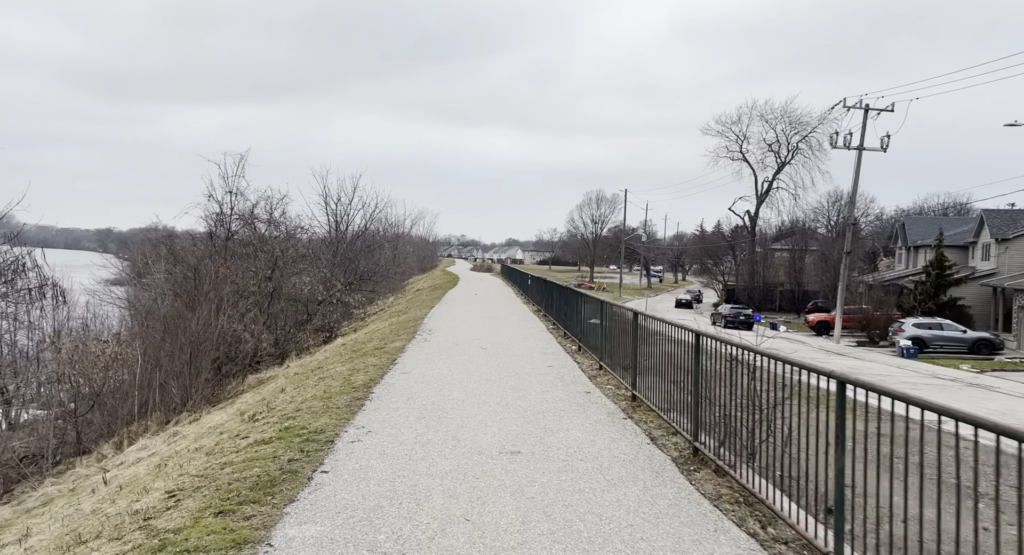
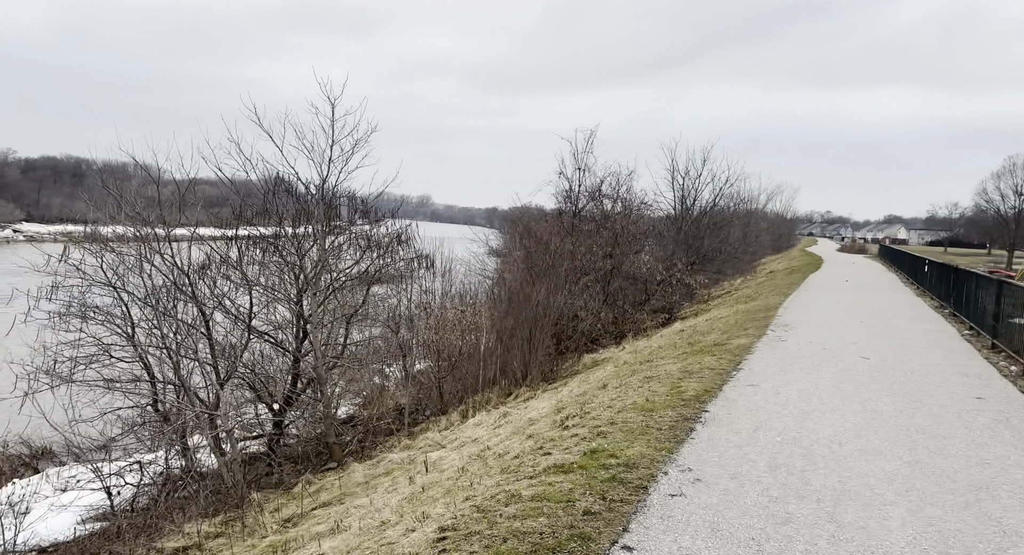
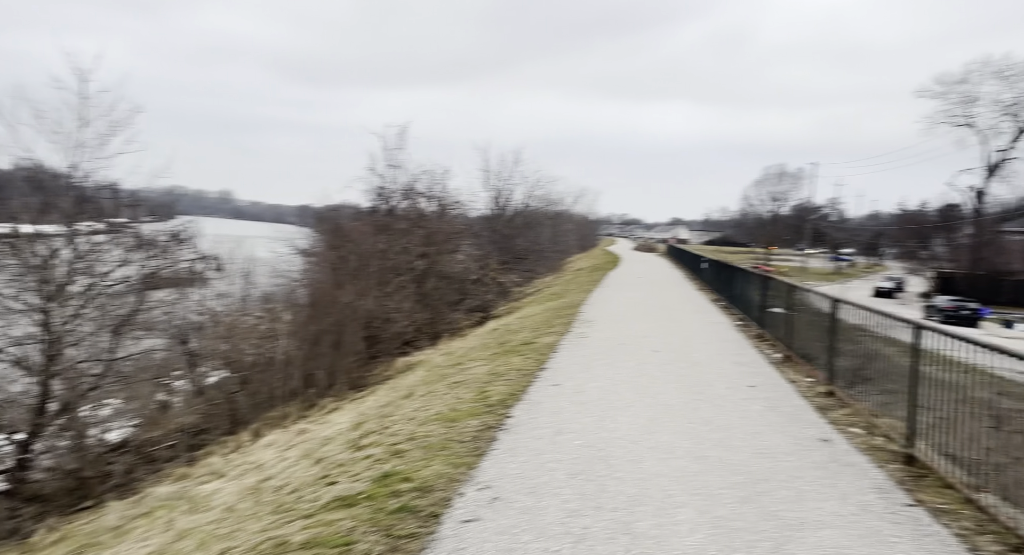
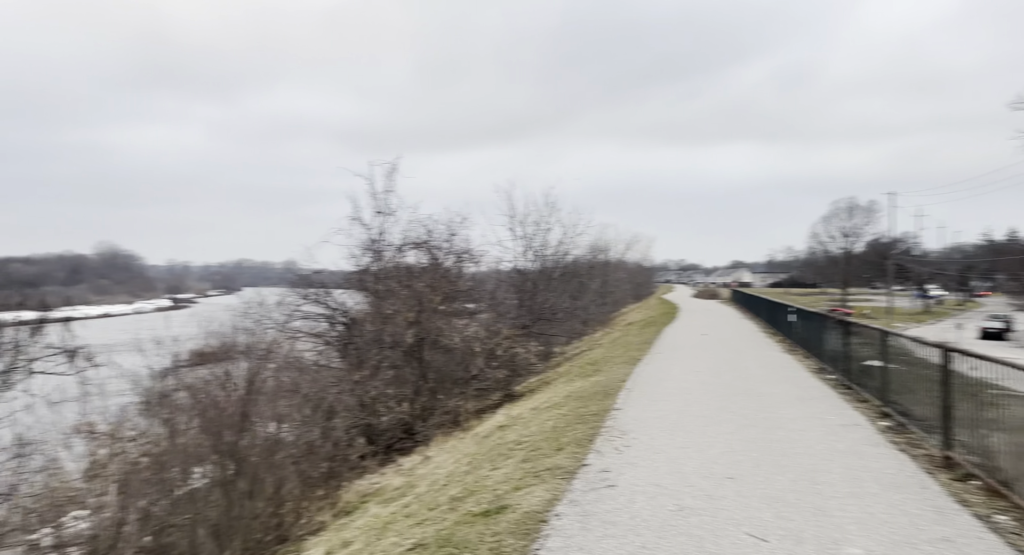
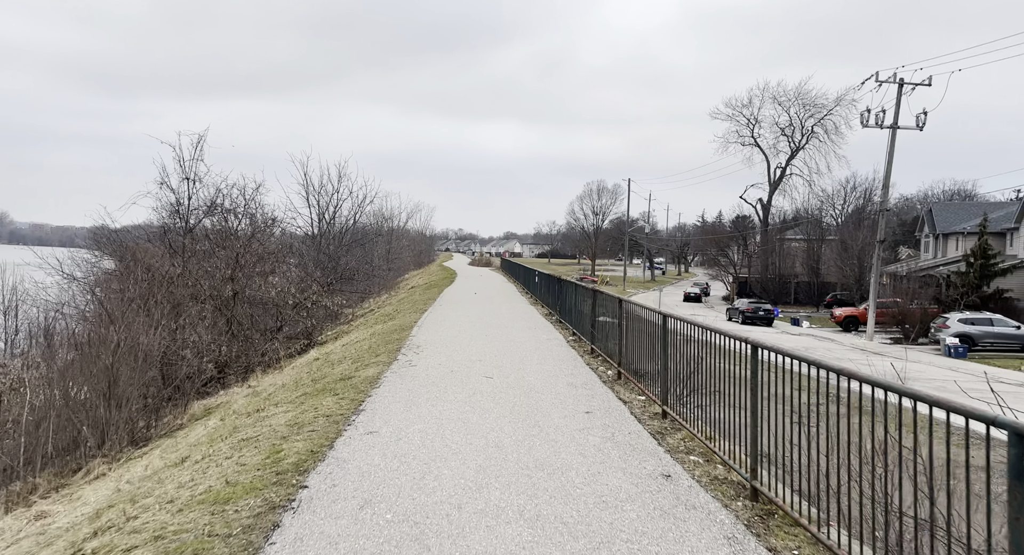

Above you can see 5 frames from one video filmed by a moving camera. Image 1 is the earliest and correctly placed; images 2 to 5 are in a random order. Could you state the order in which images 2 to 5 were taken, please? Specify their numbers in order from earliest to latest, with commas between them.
2, 3, 5, 4
